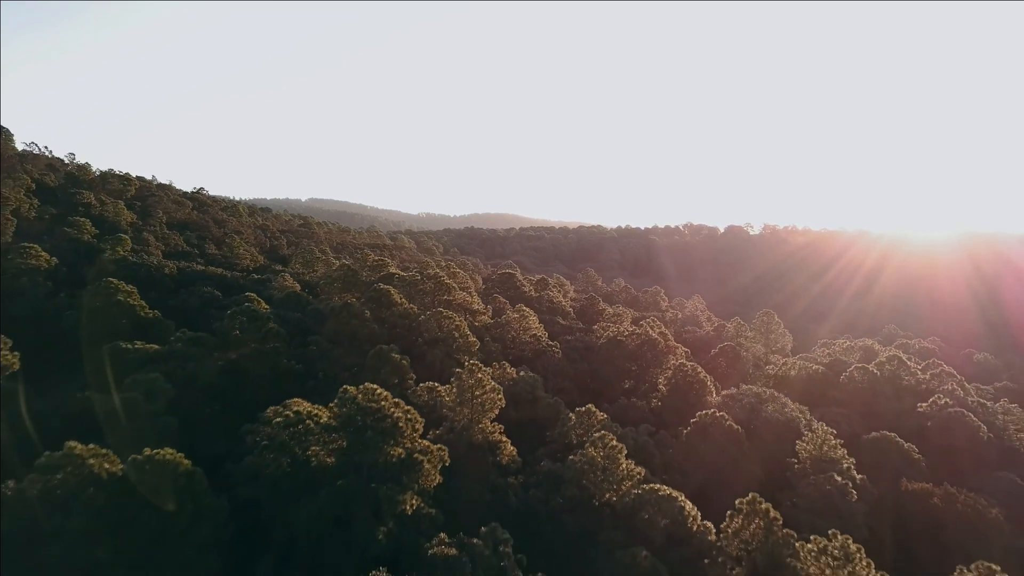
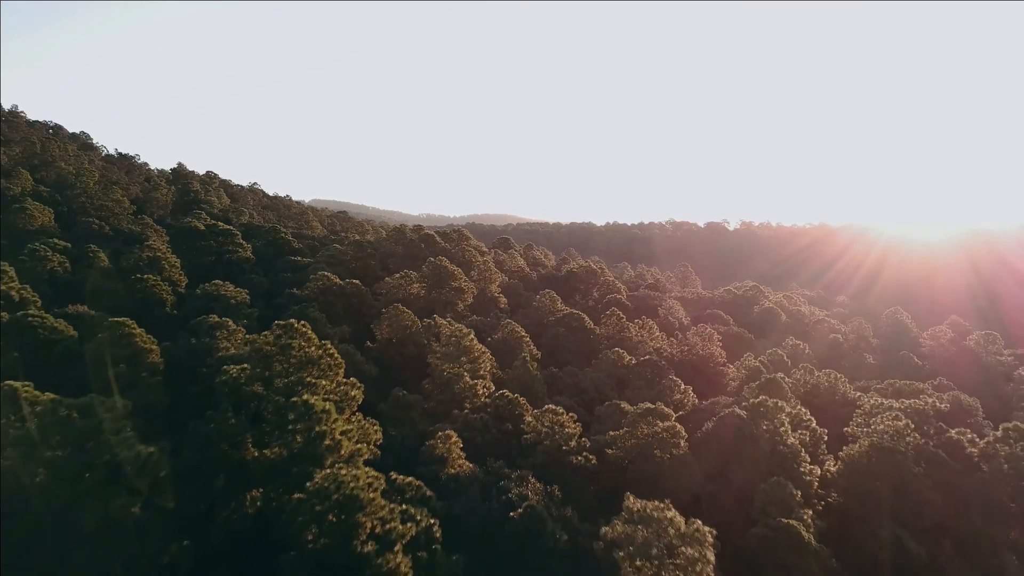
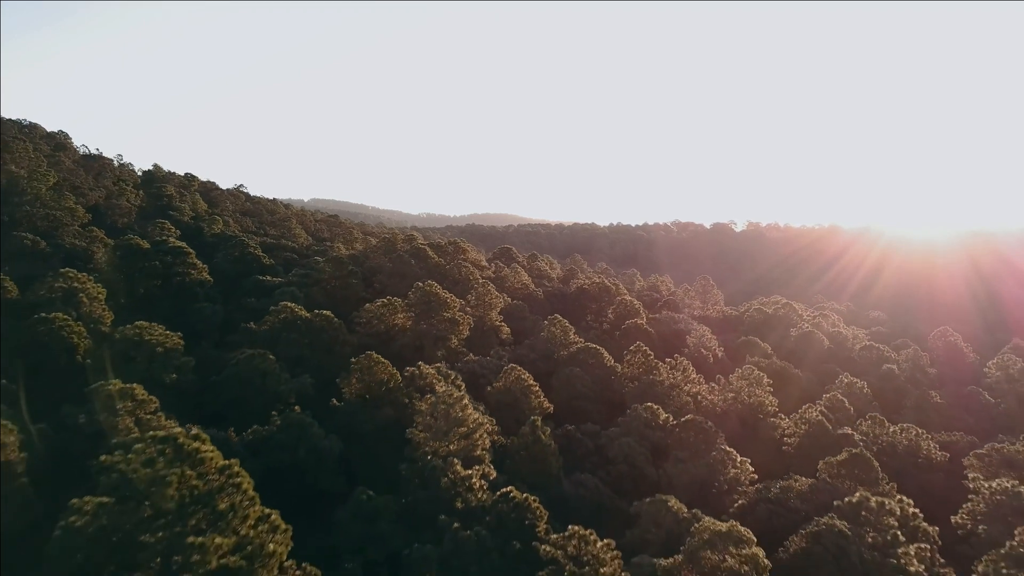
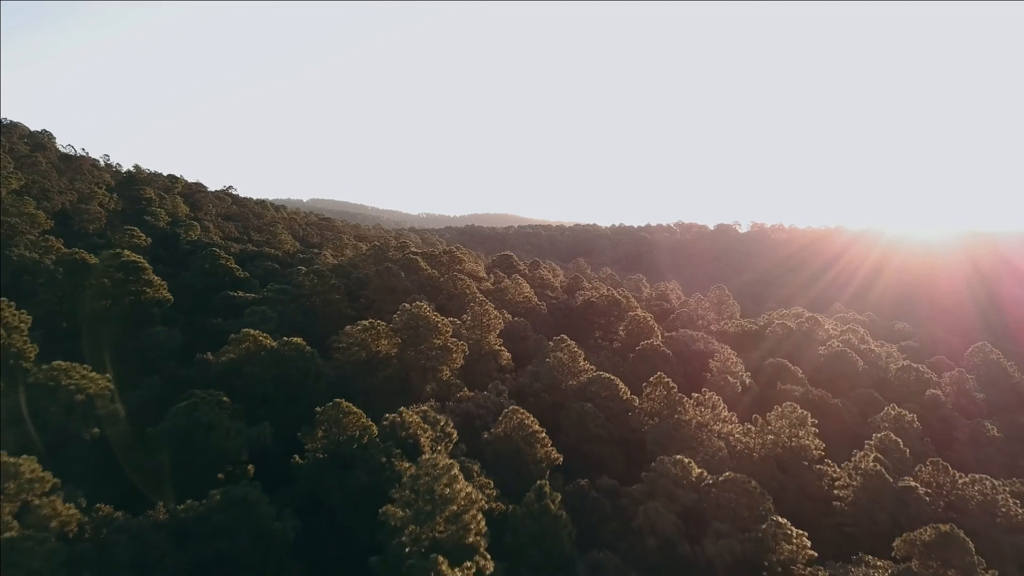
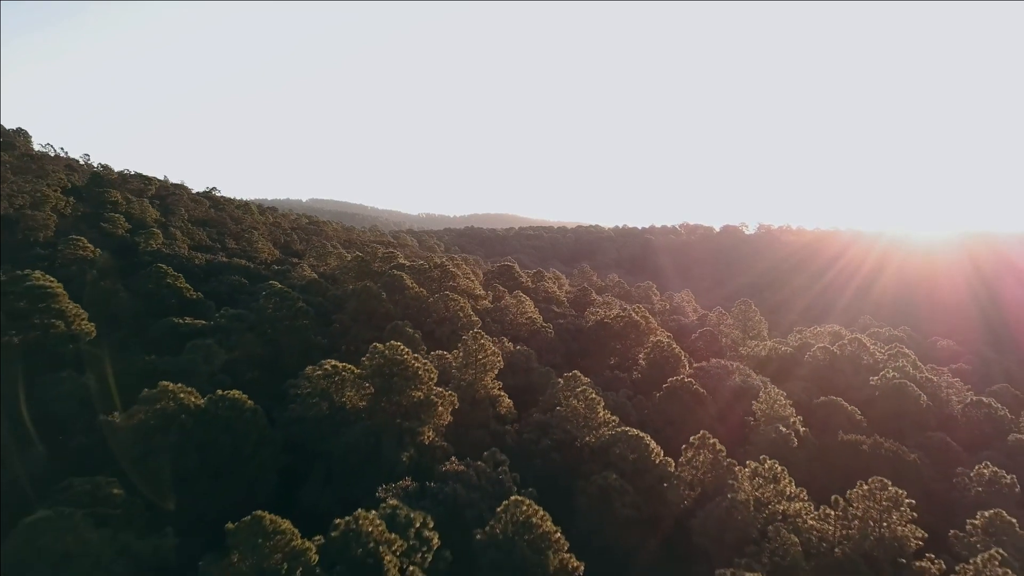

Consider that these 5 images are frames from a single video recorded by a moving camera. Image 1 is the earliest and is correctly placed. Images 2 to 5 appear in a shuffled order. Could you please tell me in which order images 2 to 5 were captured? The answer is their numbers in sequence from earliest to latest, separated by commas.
5, 4, 3, 2
